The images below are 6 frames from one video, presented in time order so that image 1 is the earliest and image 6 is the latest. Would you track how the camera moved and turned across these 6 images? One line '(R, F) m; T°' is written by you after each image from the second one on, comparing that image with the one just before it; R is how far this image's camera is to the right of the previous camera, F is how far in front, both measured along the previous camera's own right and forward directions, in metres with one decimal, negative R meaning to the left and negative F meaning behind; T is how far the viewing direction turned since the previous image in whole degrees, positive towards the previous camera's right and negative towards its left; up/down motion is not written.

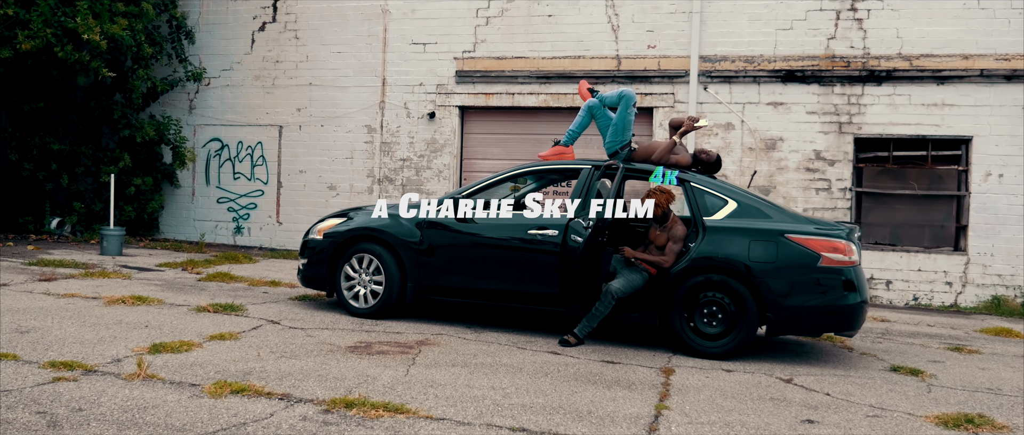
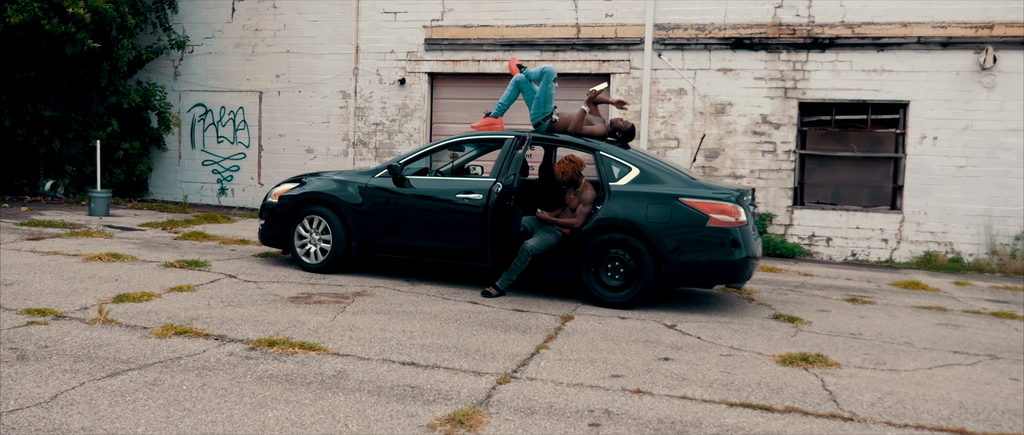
(+0.6, -0.6) m; -1°
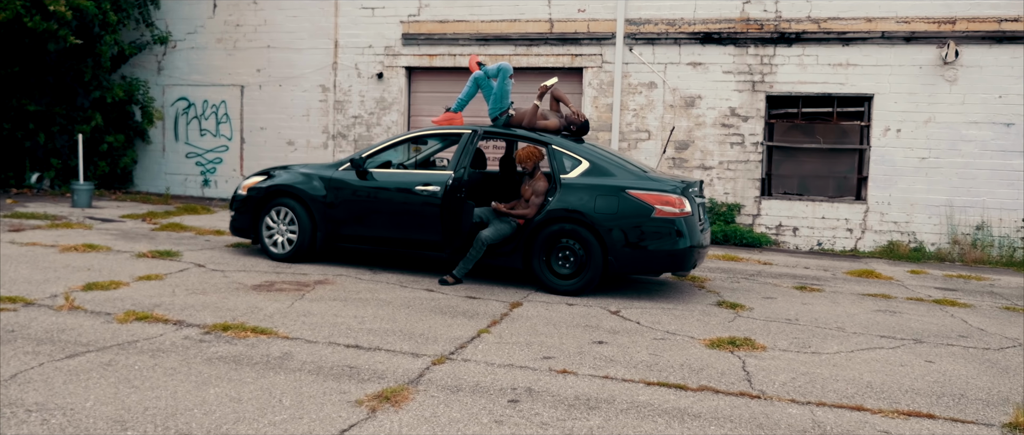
(+0.3, -0.3) m; 0°
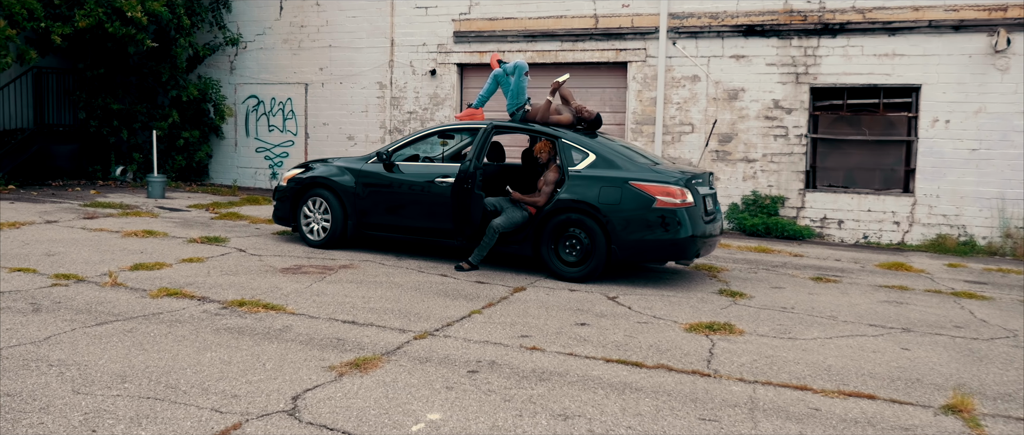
(+0.6, -0.3) m; -6°
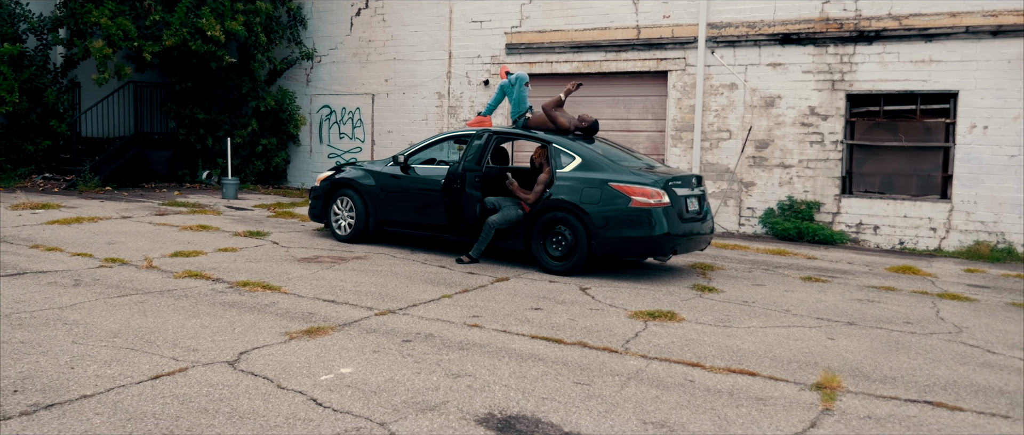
(+1.0, -0.6) m; -8°
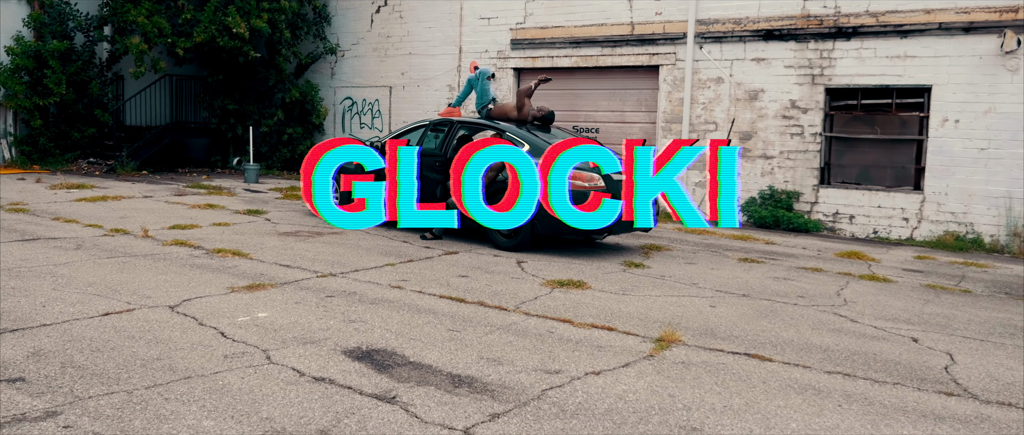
(+1.0, -0.7) m; -4°
